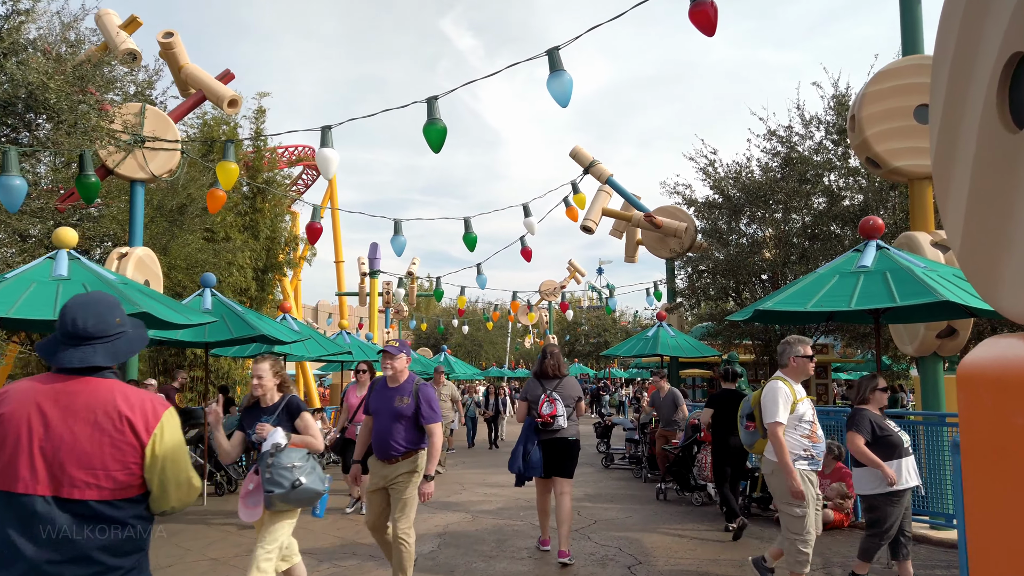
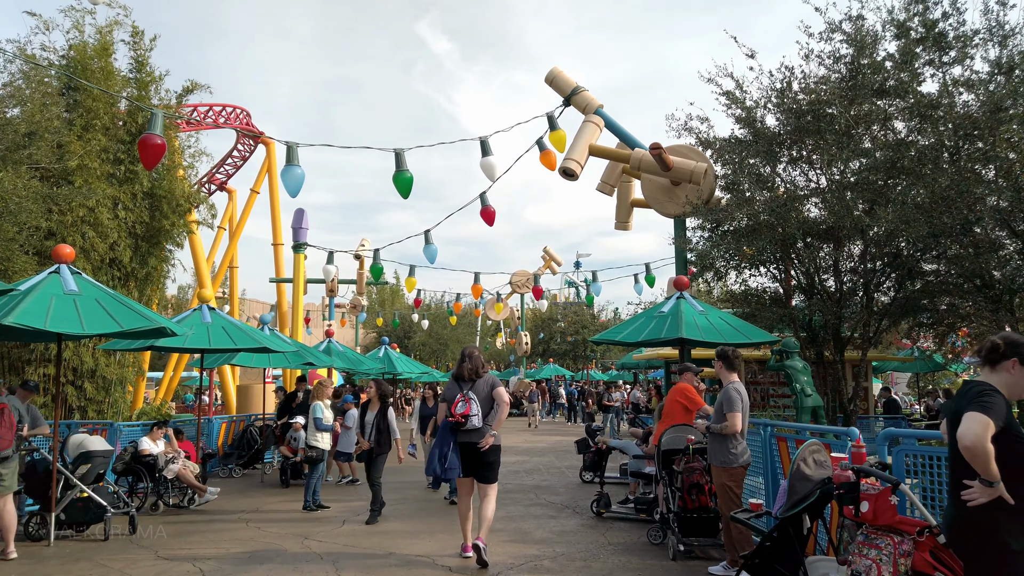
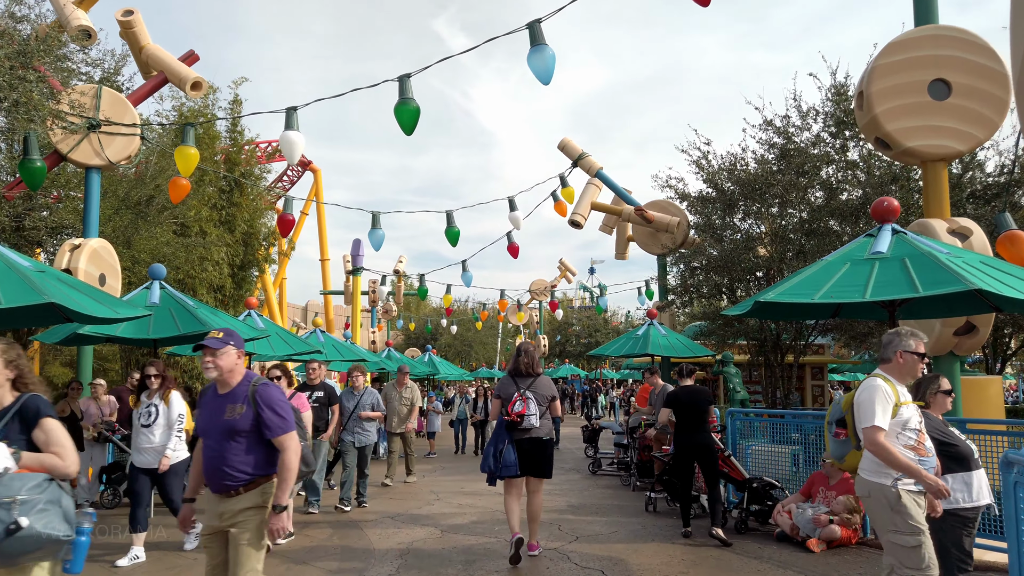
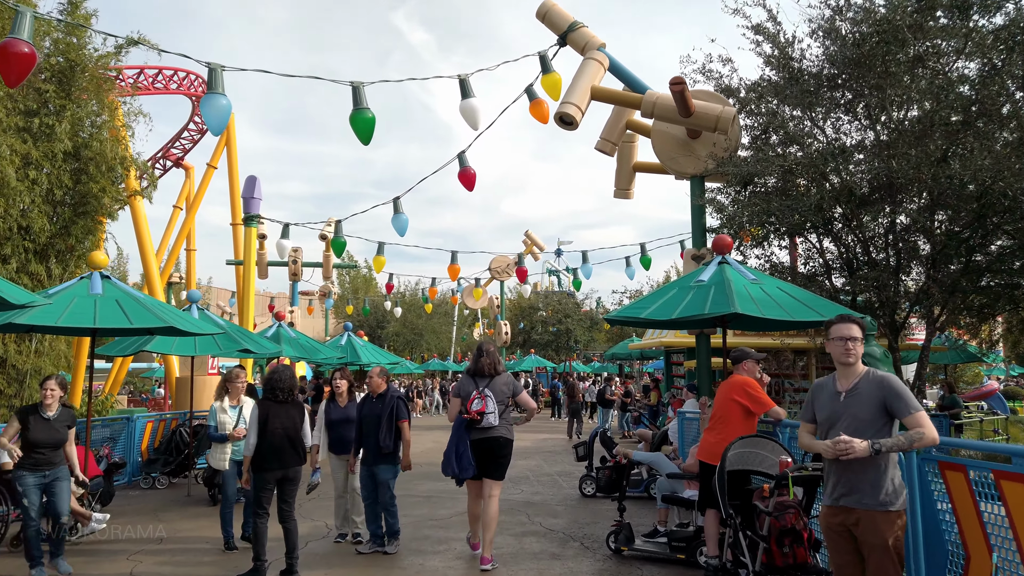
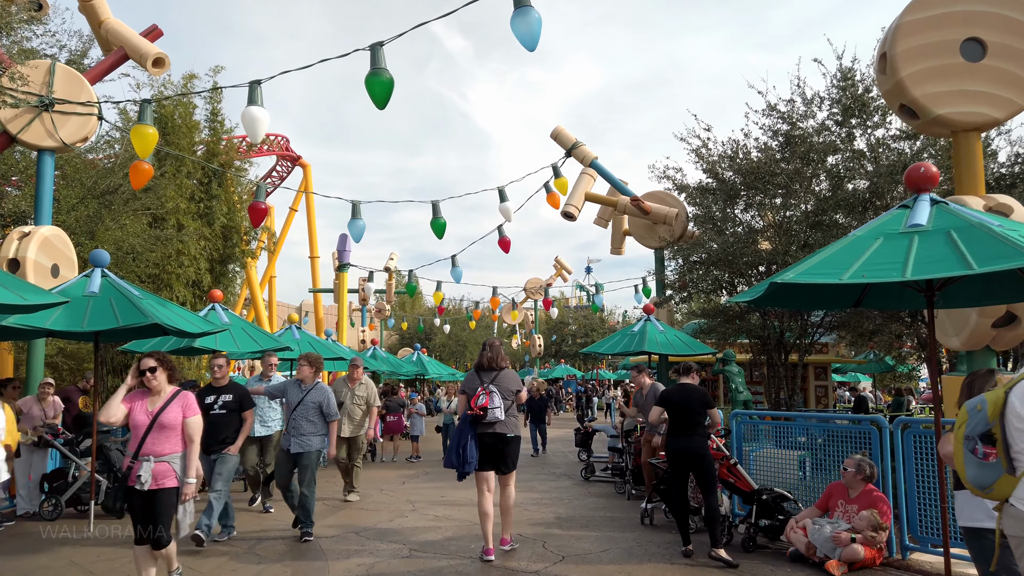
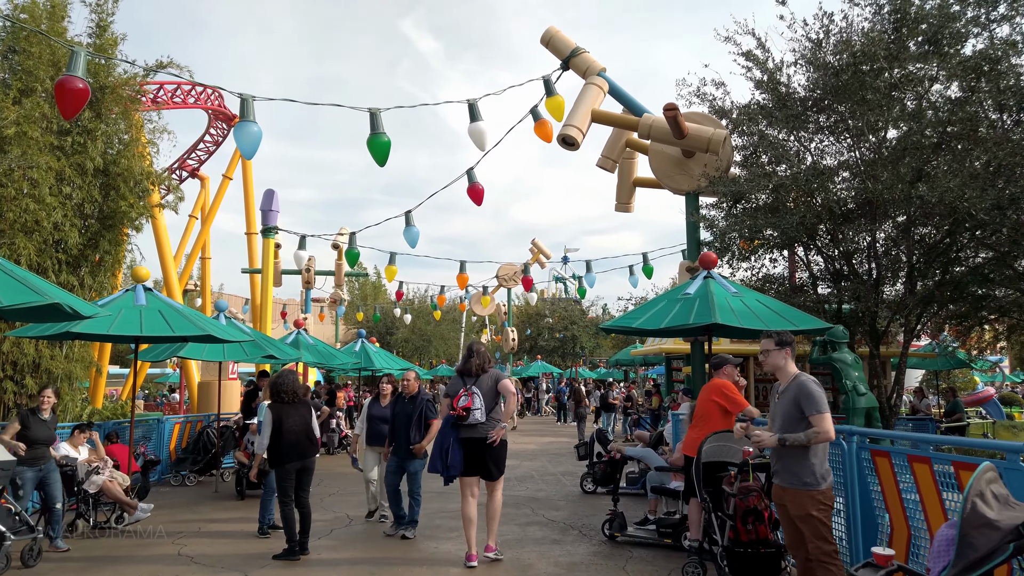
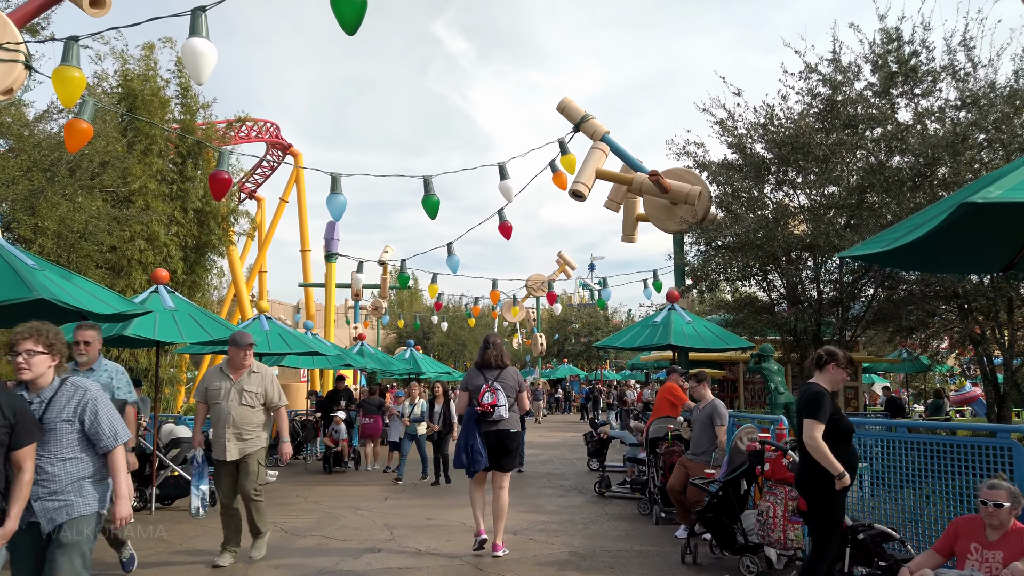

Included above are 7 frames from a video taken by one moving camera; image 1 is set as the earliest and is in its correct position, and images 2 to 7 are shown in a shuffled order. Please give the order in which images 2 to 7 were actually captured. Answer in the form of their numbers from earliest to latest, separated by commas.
3, 5, 7, 2, 6, 4
